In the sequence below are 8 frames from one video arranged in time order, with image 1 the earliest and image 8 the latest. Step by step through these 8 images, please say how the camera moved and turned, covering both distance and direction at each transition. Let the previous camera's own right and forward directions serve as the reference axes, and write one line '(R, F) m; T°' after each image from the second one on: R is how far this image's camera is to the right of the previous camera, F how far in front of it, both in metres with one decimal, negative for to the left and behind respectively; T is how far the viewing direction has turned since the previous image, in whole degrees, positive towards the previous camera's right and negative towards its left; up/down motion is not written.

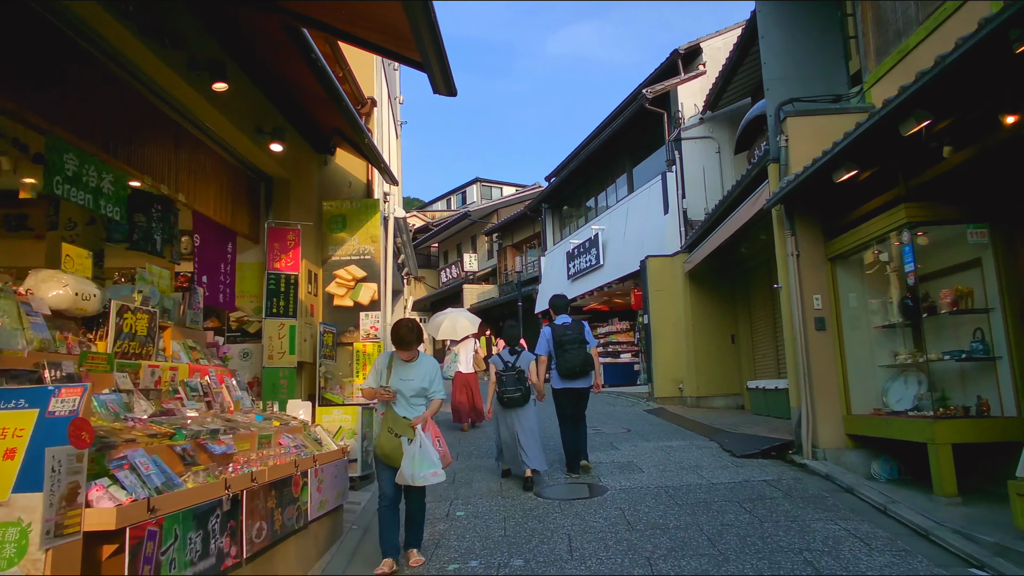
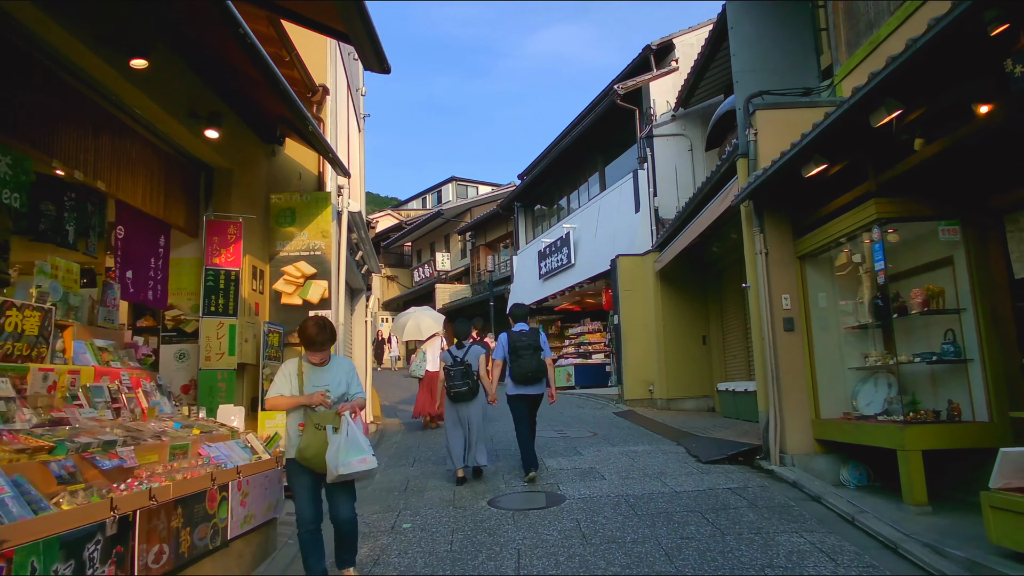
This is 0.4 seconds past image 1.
(+0.2, +0.3) m; +2°
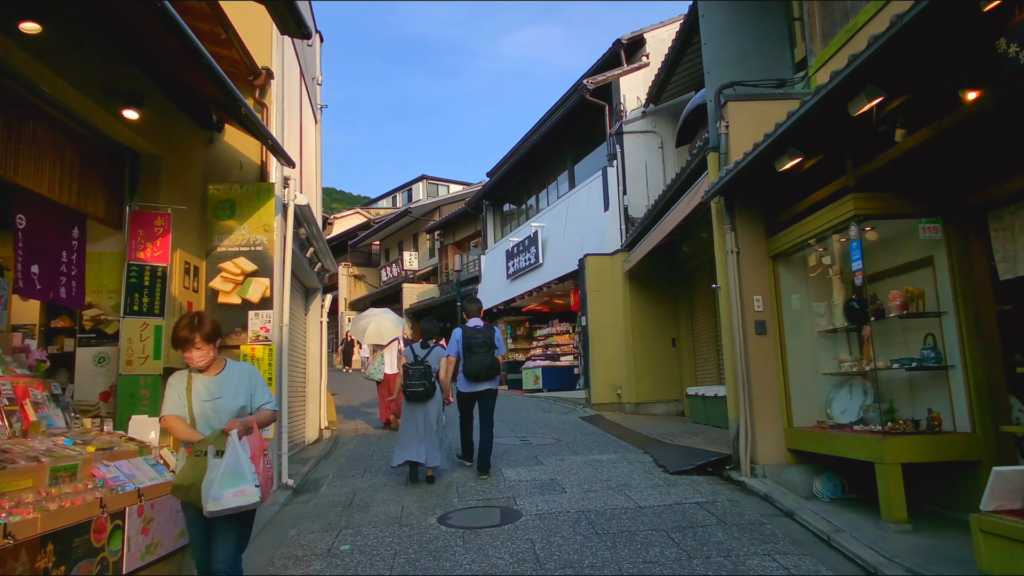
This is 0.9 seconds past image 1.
(+0.1, +0.4) m; +2°
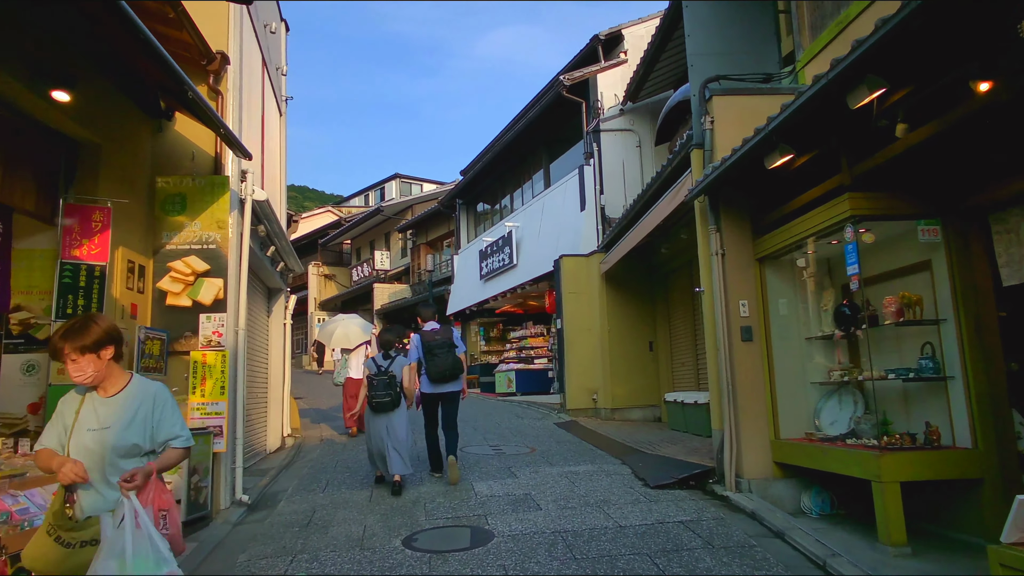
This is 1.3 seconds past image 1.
(0.0, +0.4) m; +2°
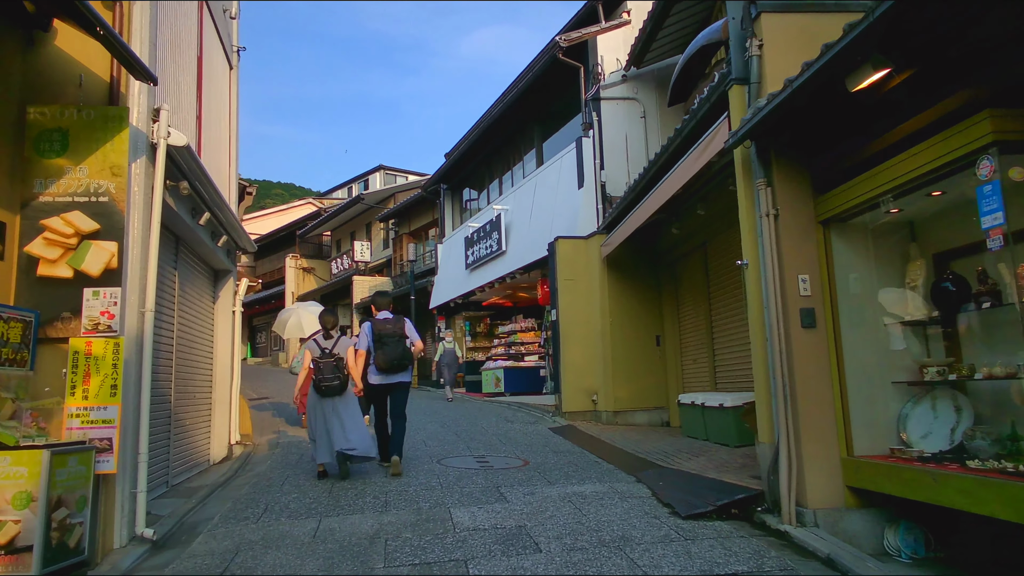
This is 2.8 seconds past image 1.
(0.0, +1.5) m; +1°
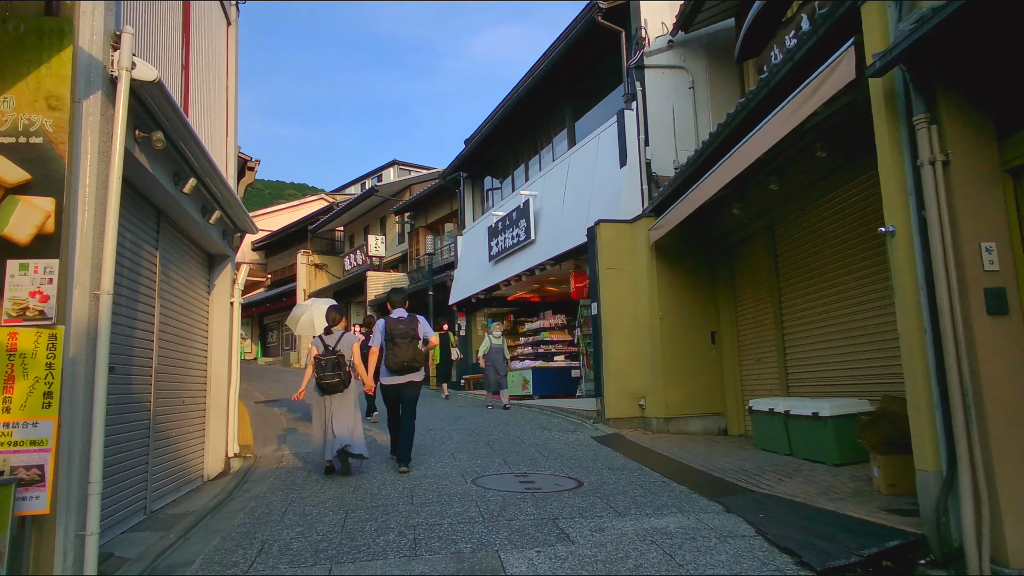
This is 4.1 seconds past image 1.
(-0.3, +1.2) m; -1°
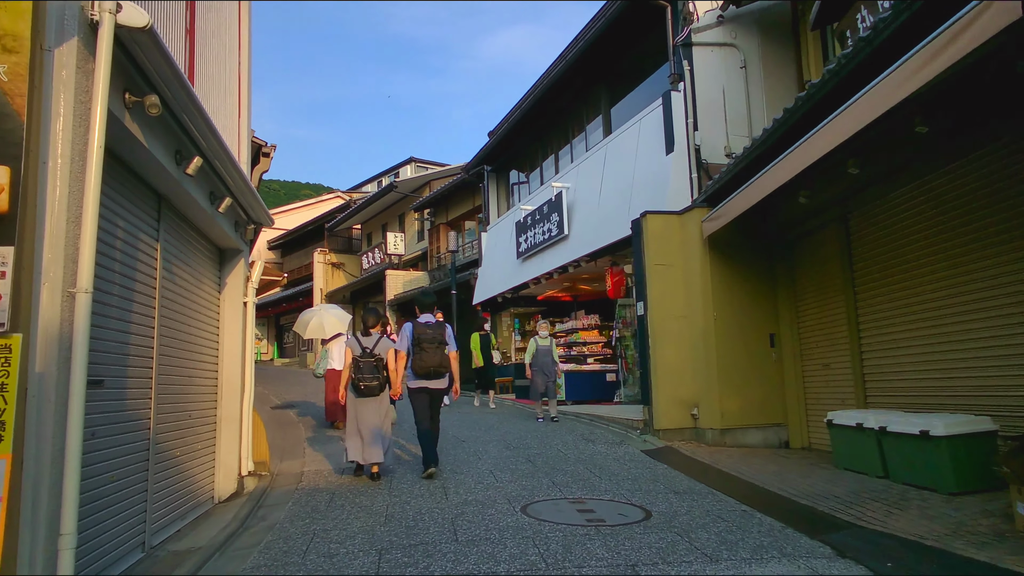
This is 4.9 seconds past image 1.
(-0.3, +0.8) m; -1°
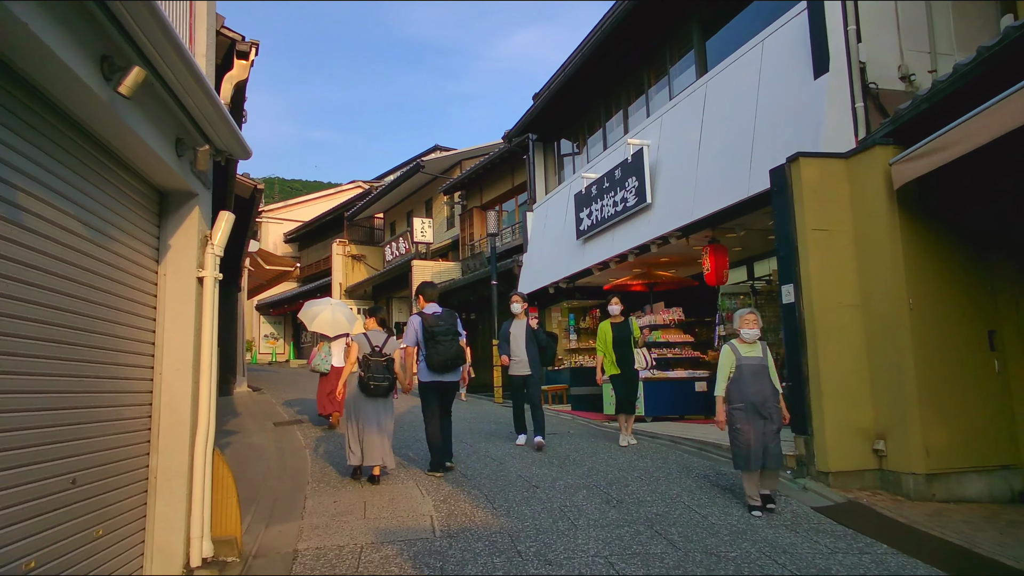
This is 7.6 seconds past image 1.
(-0.6, +2.7) m; -2°
